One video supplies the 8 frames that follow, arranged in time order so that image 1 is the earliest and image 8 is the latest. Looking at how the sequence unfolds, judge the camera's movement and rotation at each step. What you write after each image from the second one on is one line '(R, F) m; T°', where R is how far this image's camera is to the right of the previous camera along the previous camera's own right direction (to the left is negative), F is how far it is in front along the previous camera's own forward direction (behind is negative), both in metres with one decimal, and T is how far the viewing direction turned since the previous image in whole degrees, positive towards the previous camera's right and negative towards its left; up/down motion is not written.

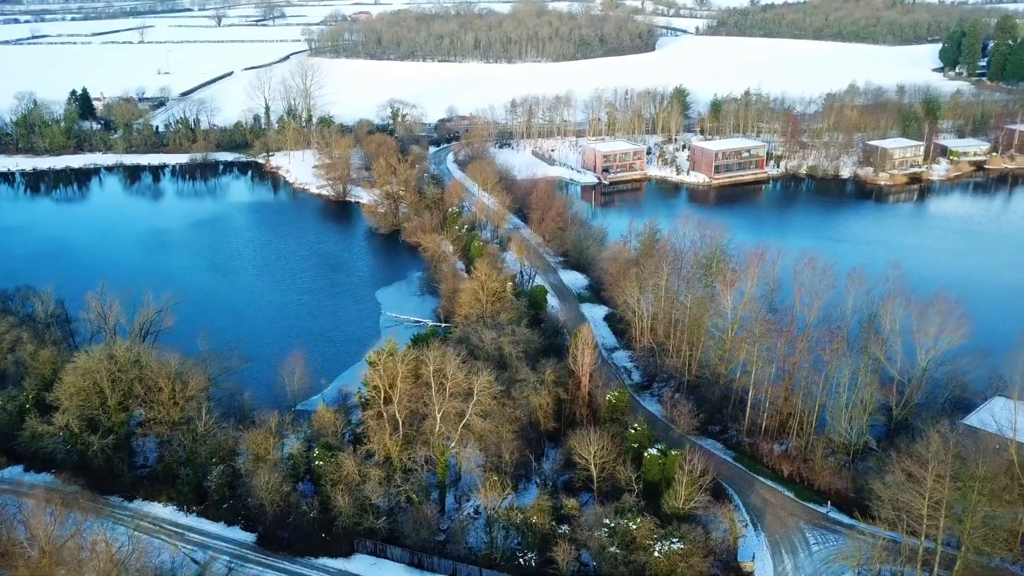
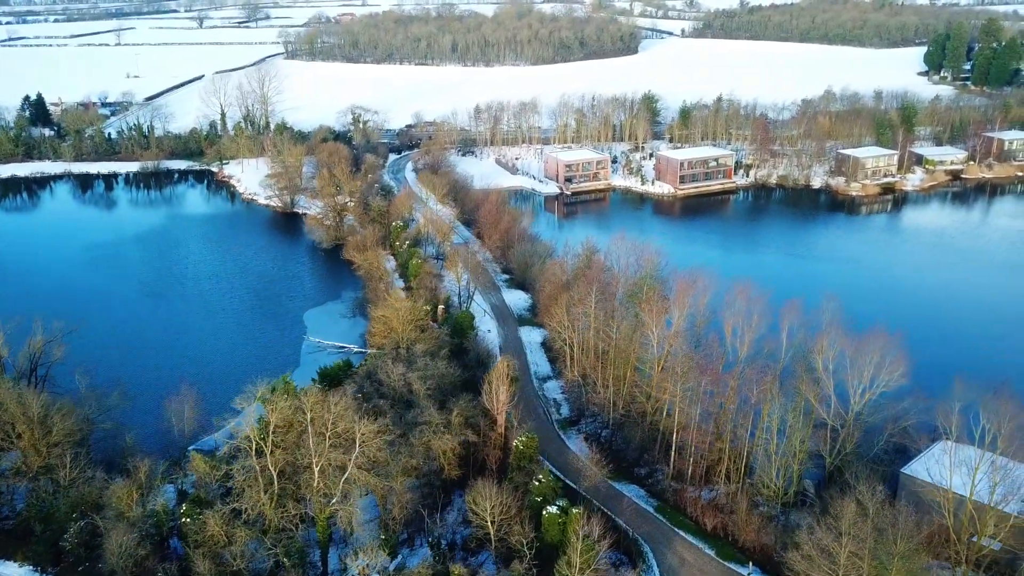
(+1.1, +1.0) m; 0°
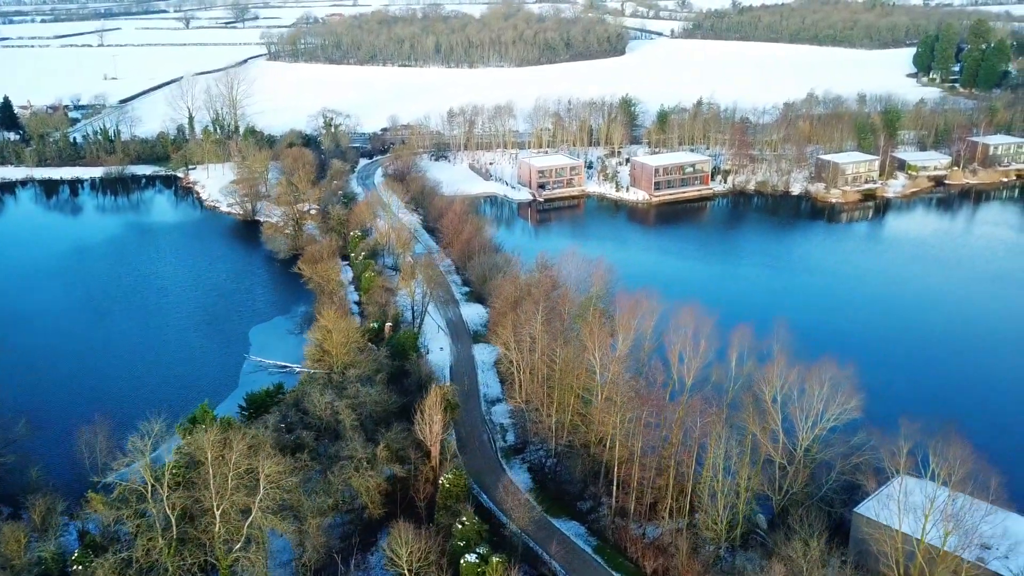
(+0.7, +0.7) m; 0°
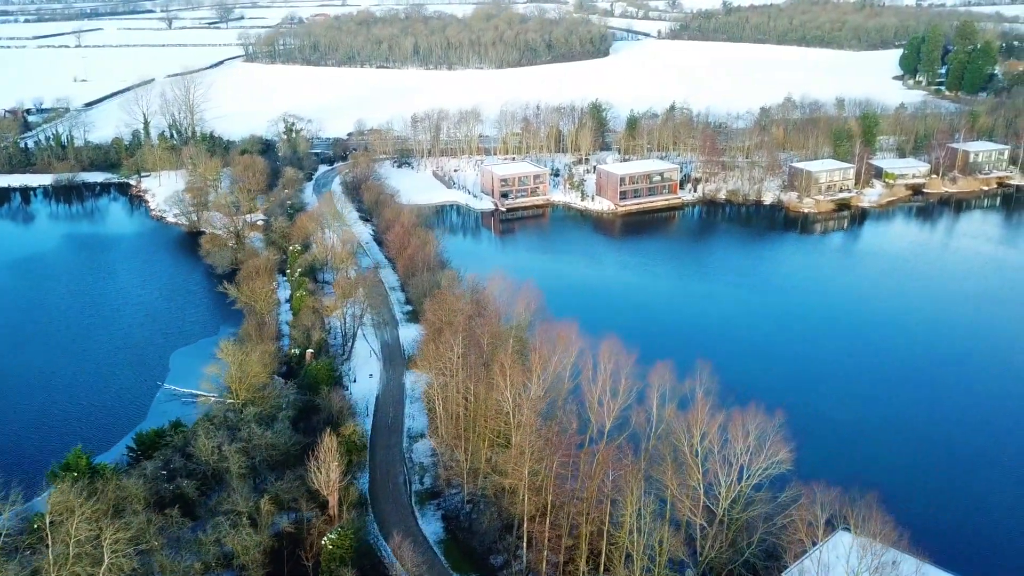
(+1.0, +0.9) m; 0°
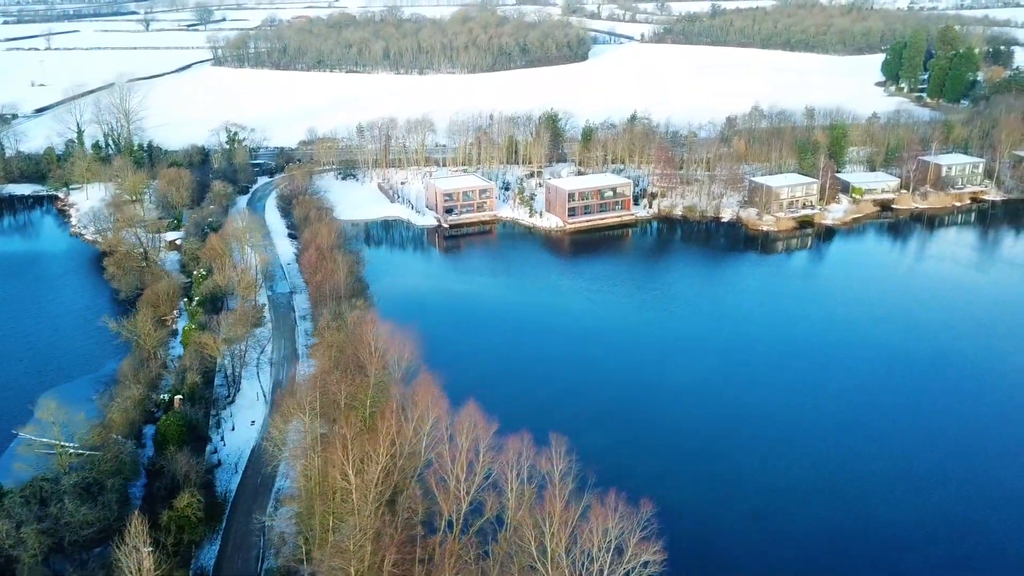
(+1.4, +1.3) m; 0°
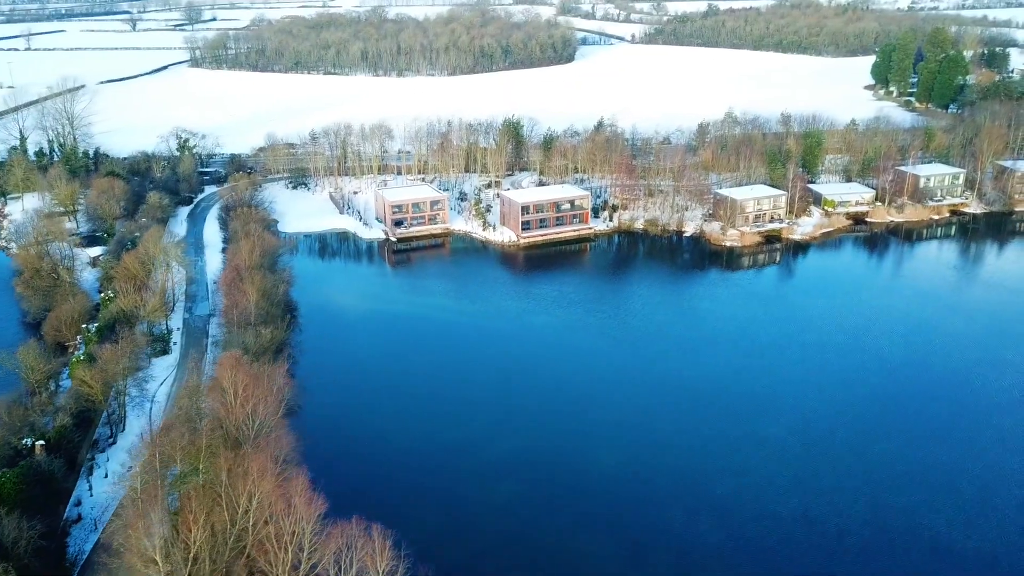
(+1.3, +1.1) m; 0°
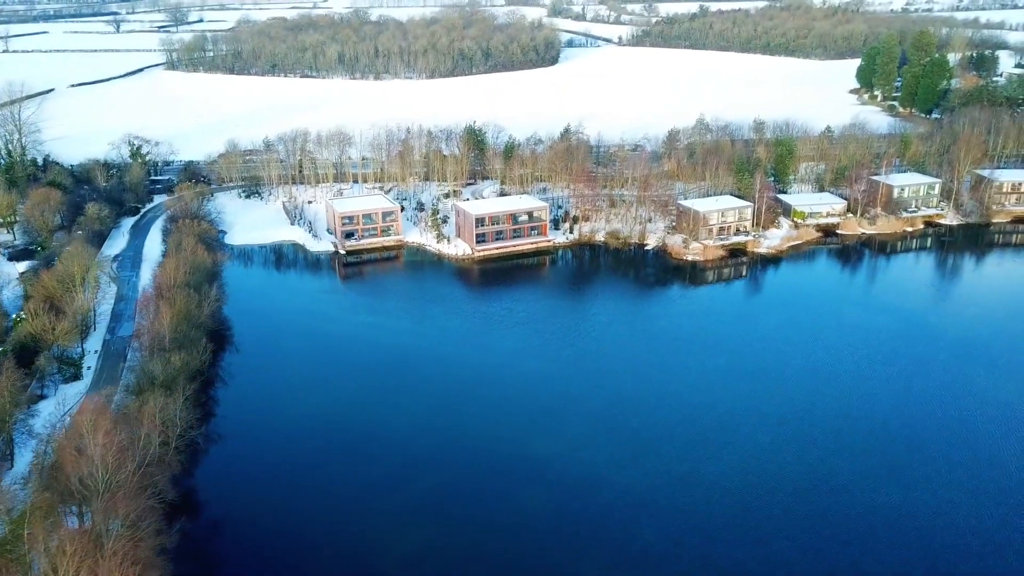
(+1.0, +0.9) m; 0°
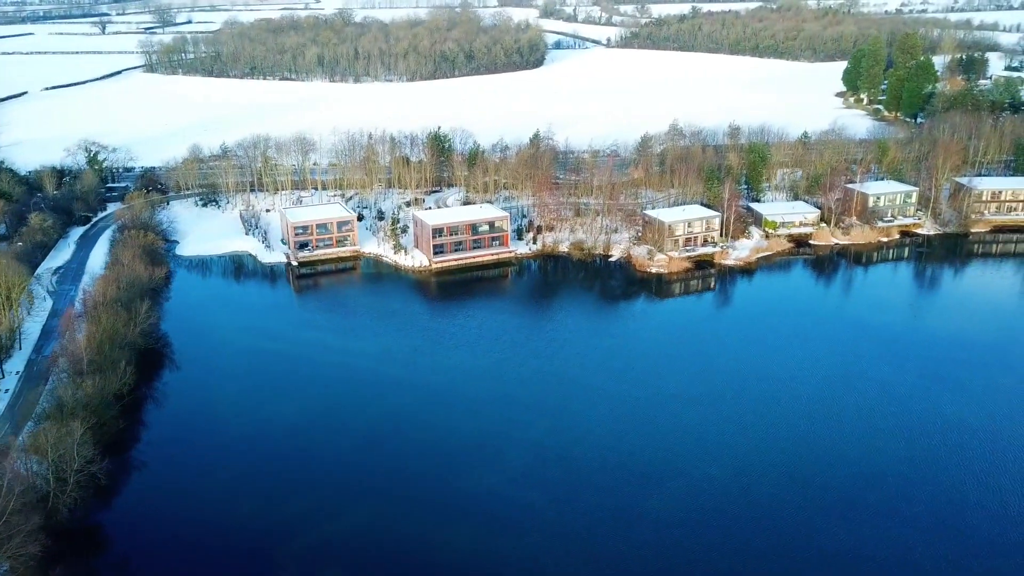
(+0.9, +0.7) m; 0°
